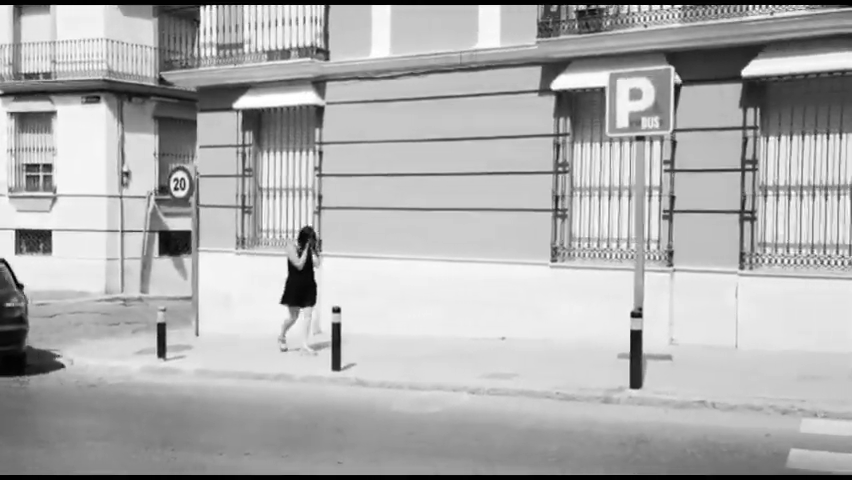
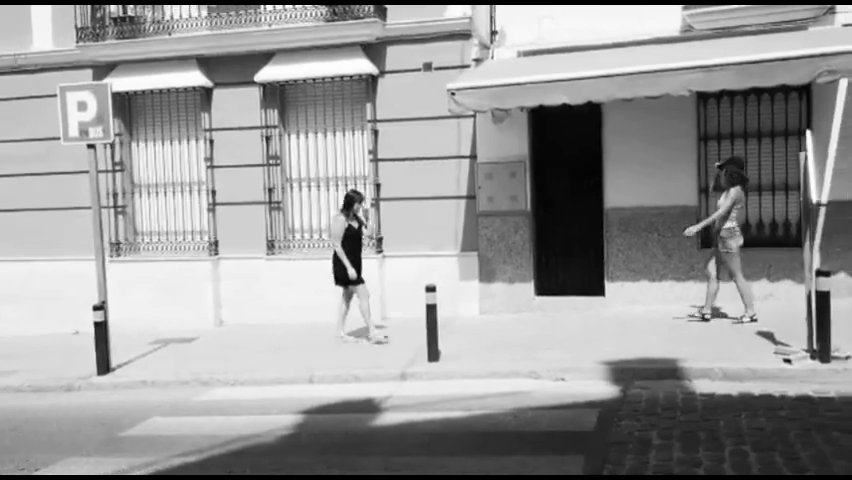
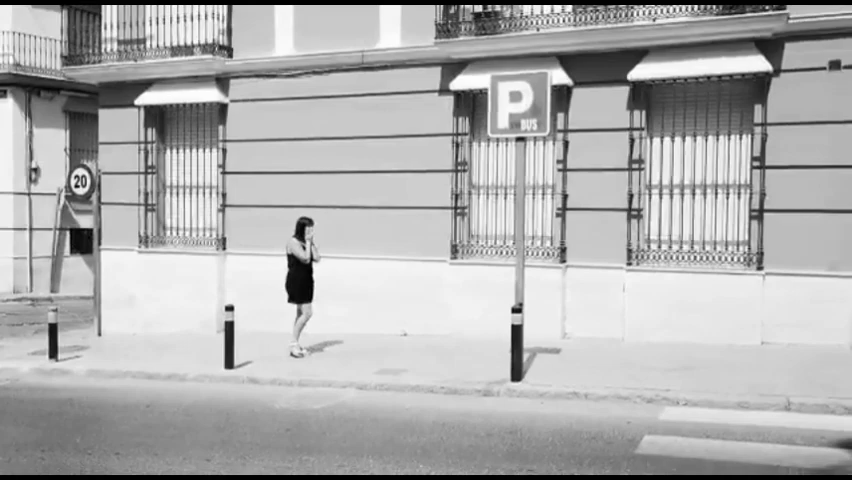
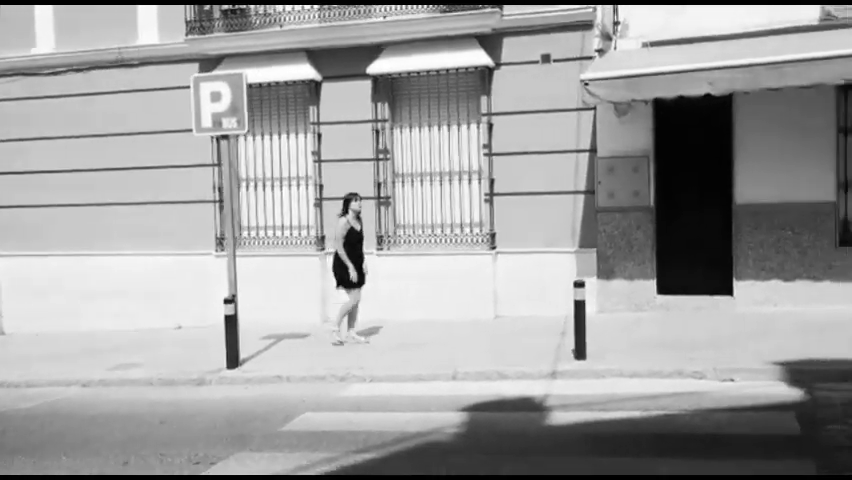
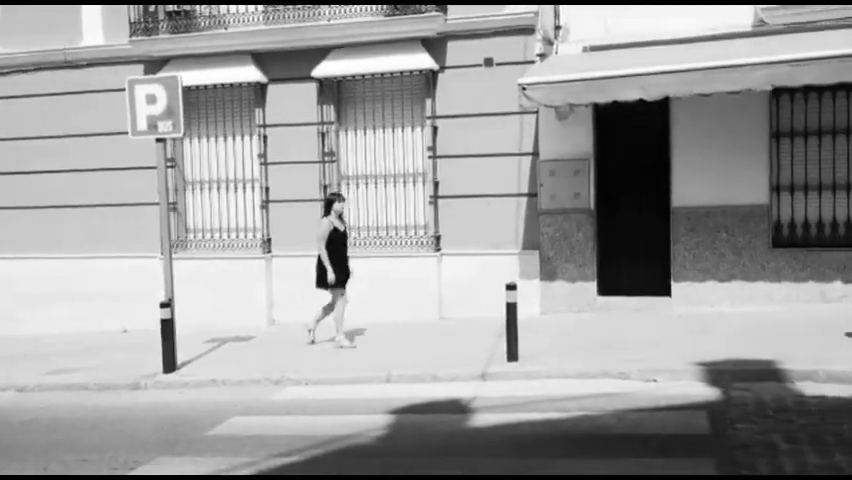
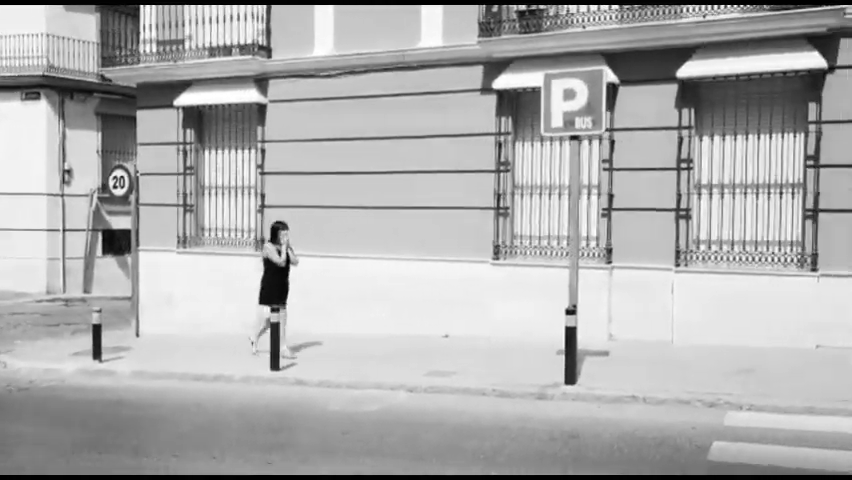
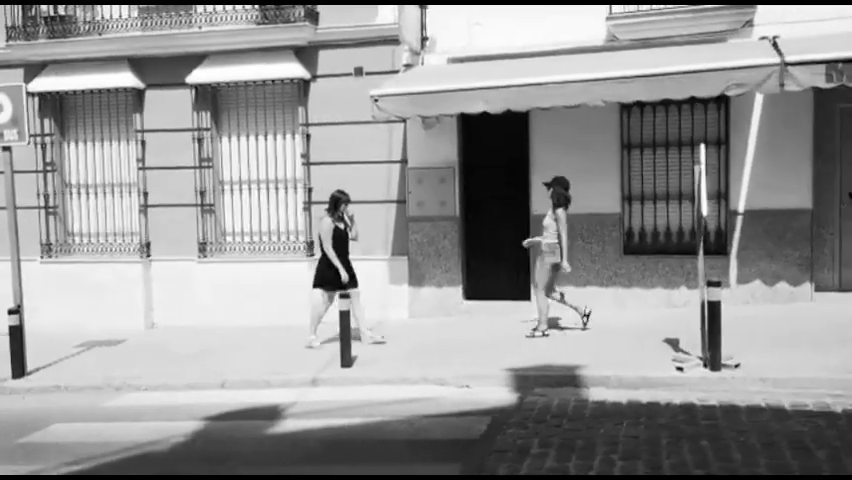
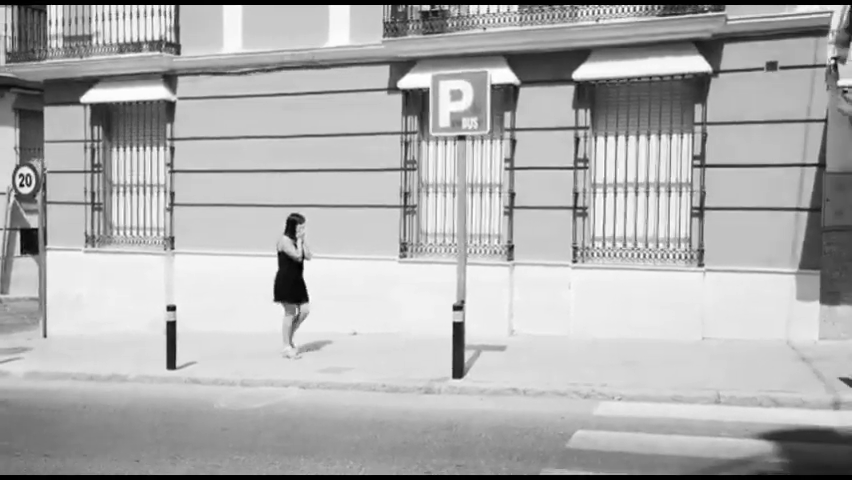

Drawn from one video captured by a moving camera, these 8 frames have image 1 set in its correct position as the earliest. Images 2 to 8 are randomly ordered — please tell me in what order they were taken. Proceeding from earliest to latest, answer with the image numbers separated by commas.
6, 3, 8, 4, 5, 2, 7
